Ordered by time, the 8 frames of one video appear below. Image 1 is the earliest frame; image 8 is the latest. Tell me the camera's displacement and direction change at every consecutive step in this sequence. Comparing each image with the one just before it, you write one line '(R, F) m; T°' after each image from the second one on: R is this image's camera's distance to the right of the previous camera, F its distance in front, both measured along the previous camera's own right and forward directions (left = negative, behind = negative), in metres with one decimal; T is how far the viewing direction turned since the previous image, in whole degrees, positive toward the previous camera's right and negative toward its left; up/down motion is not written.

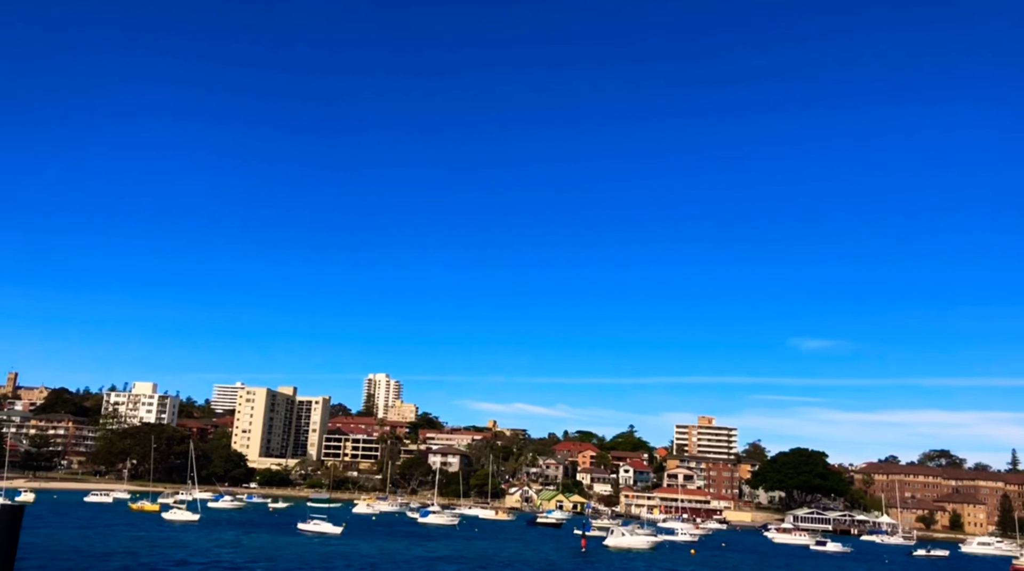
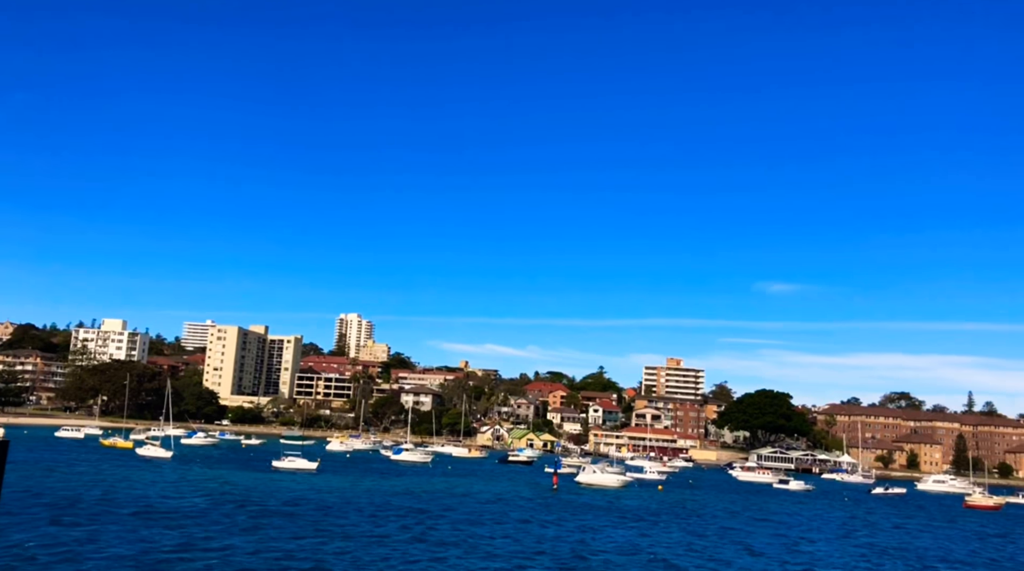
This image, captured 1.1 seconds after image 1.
(-0.1, -0.5) m; +2°
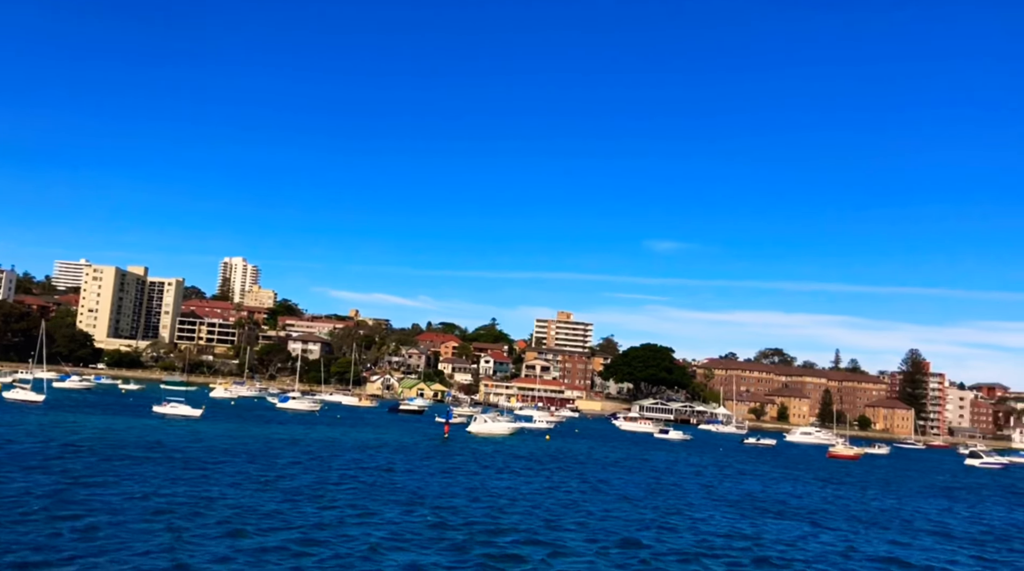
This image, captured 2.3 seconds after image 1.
(-0.4, -0.8) m; +6°
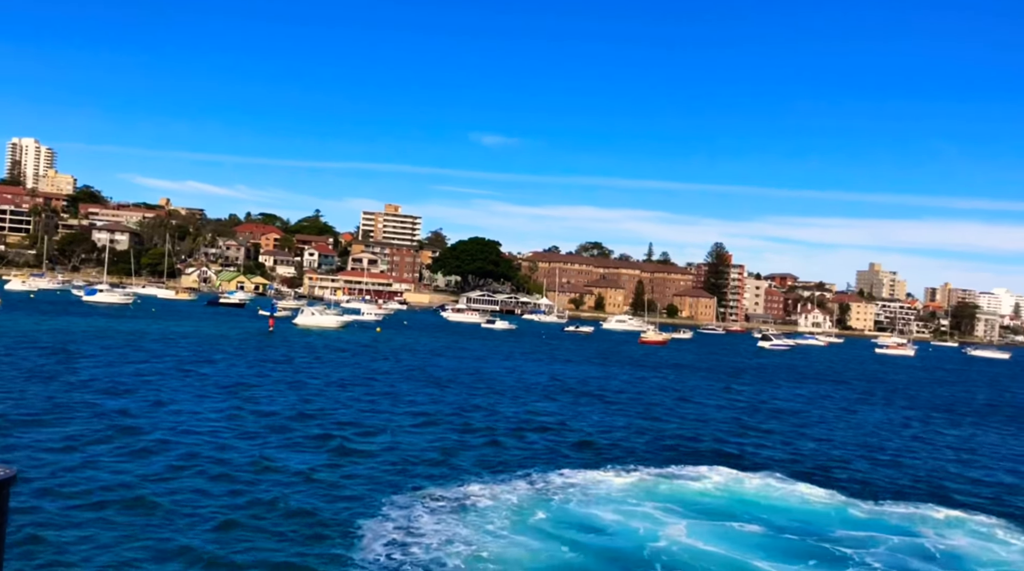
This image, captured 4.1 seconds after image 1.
(+31.0, +8.8) m; +2°
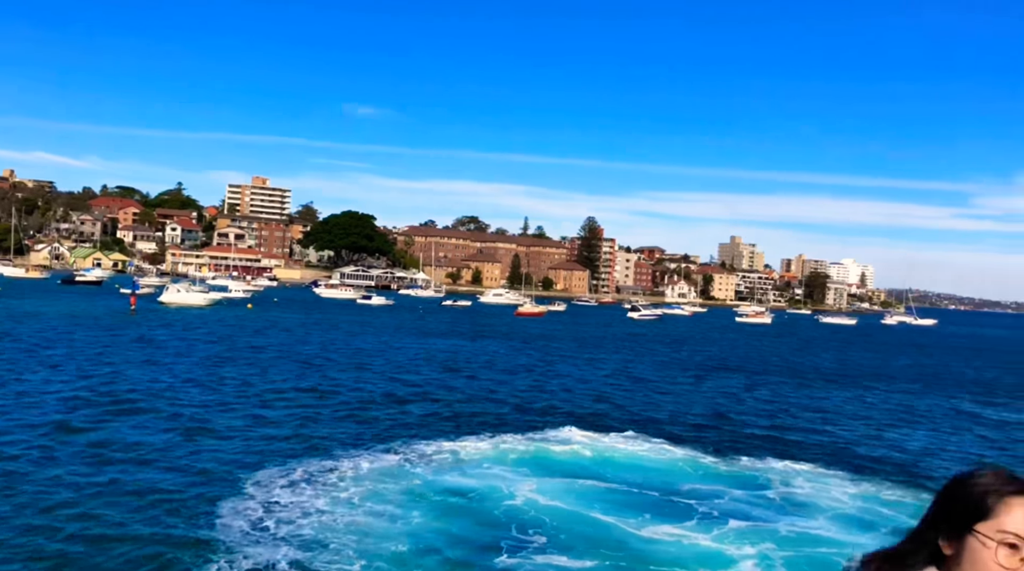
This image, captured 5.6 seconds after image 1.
(+0.1, +0.5) m; +7°
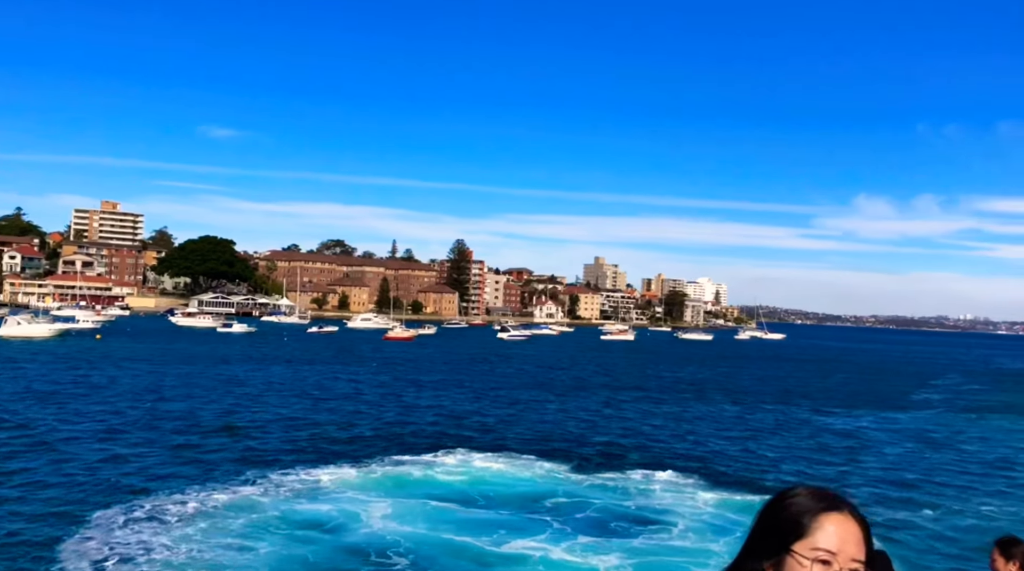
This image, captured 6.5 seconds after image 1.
(+0.1, +0.1) m; +8°
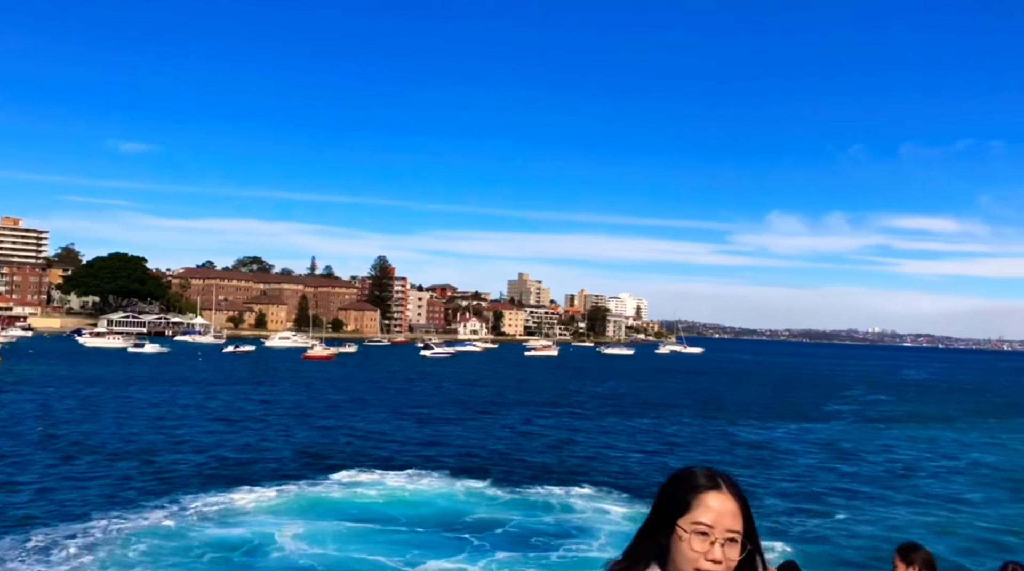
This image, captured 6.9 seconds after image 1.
(+0.1, +0.1) m; +5°
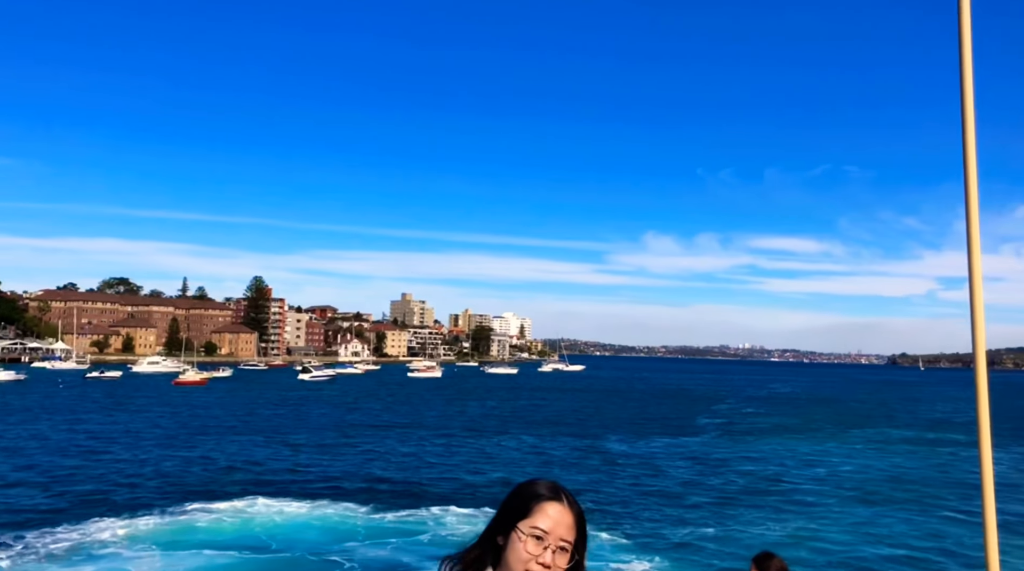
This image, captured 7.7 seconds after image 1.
(+0.1, +0.2) m; +7°
